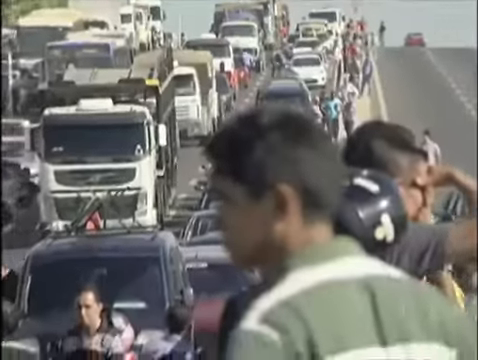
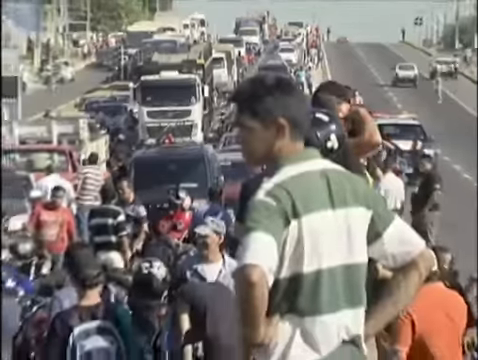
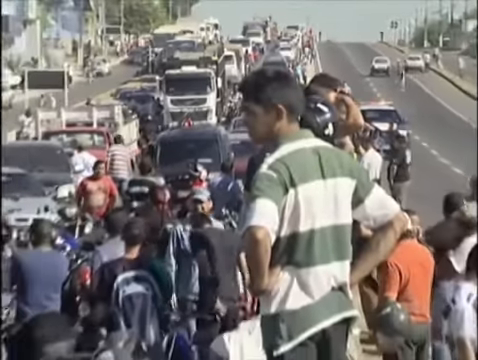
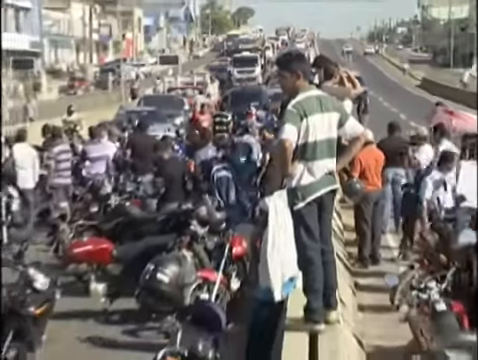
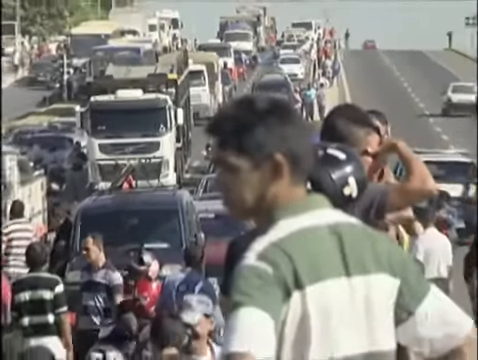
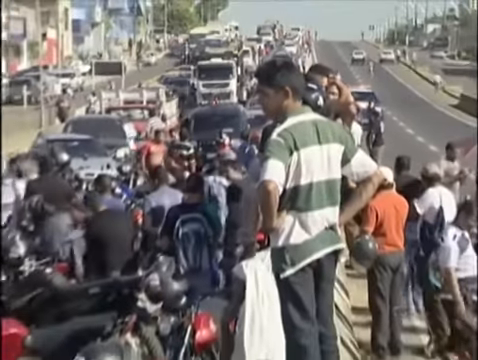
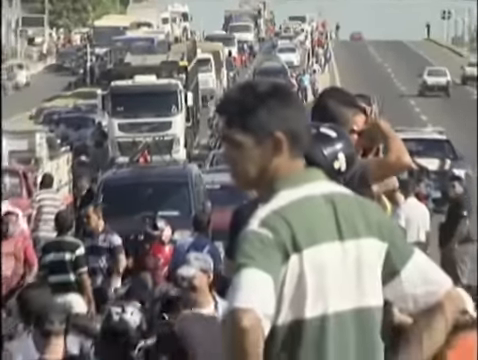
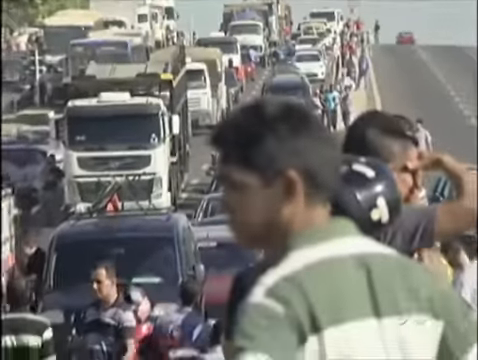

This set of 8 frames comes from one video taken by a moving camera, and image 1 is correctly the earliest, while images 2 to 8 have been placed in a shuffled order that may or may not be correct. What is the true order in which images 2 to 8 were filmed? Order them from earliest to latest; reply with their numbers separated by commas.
8, 5, 7, 2, 3, 6, 4
